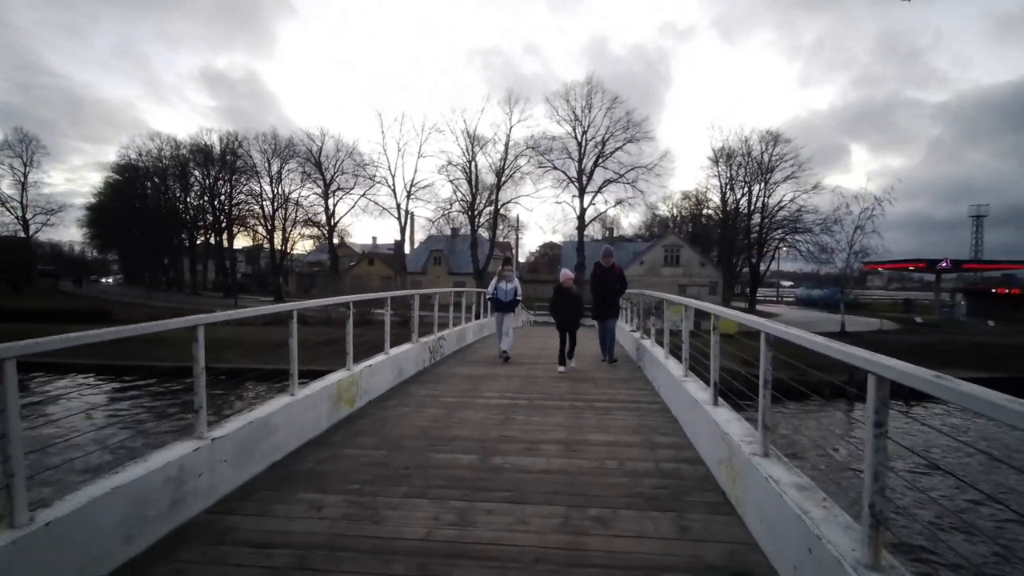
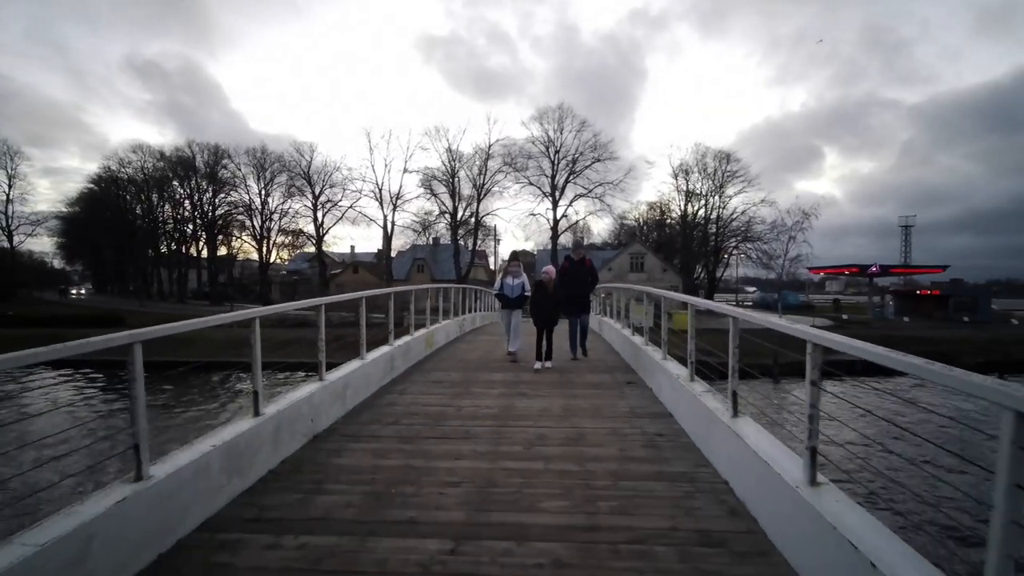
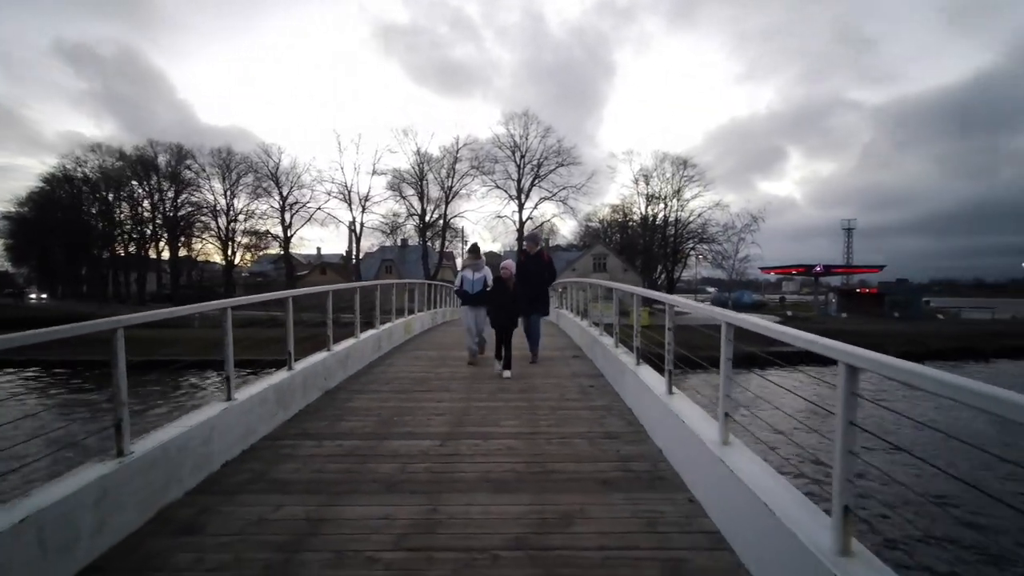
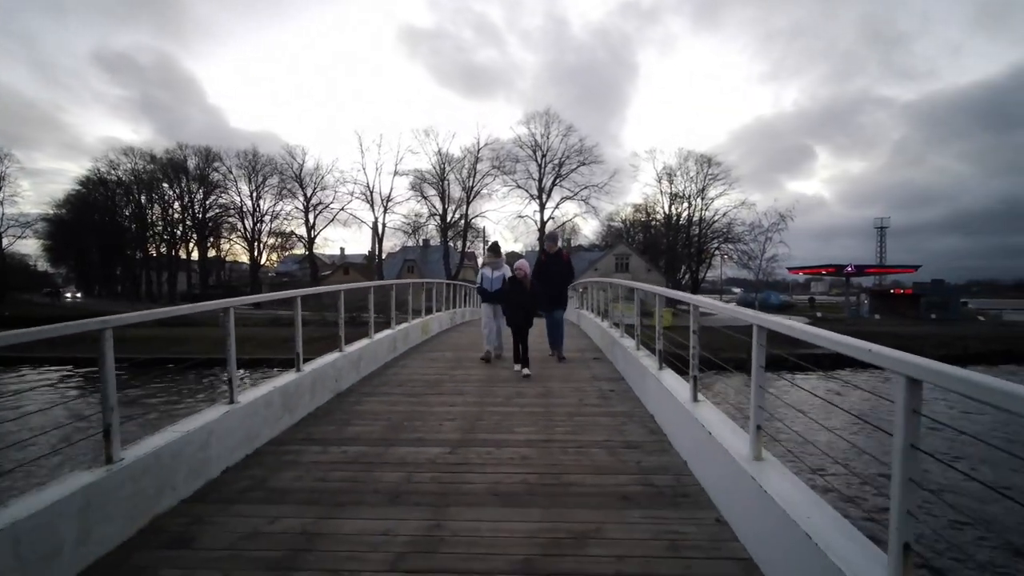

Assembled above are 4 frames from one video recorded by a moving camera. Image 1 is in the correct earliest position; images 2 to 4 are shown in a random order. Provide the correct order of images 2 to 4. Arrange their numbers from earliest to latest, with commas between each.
2, 4, 3
